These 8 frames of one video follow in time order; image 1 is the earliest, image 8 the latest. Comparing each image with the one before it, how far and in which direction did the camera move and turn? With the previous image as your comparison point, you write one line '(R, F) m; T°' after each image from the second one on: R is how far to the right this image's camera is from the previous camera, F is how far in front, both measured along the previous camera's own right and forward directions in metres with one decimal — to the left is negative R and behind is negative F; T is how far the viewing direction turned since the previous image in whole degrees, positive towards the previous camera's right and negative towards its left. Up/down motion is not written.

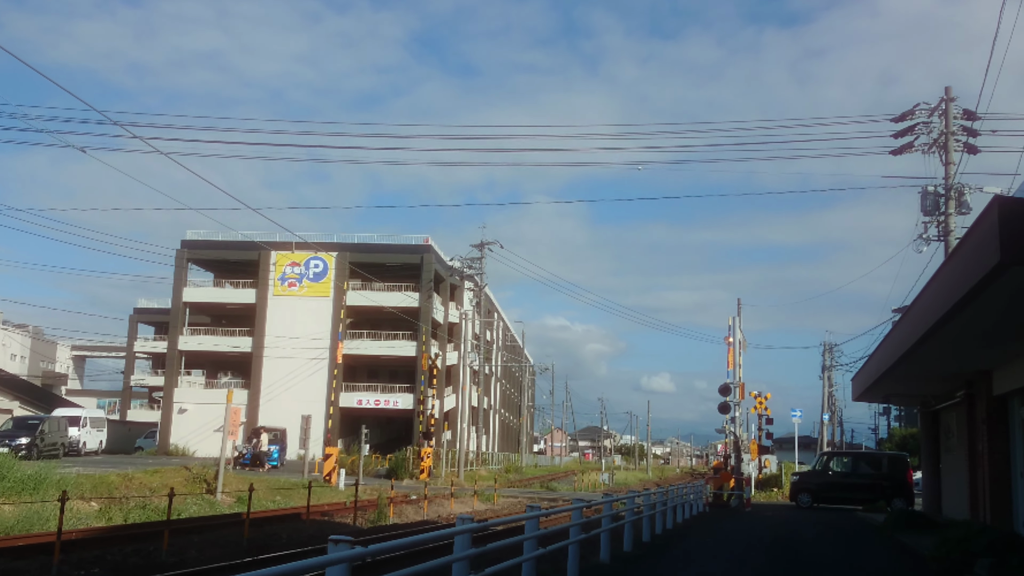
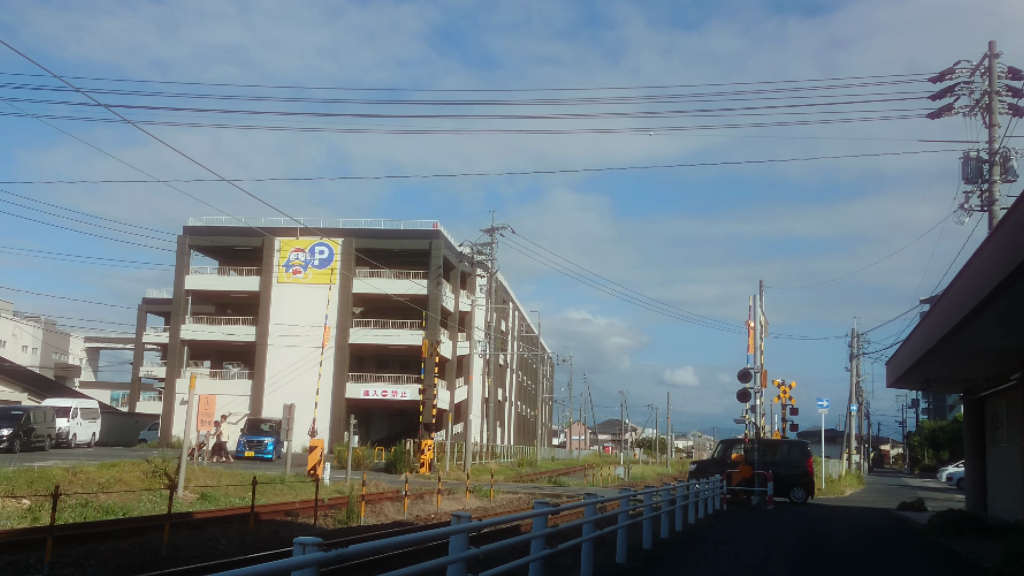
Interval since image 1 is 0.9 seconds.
(+0.5, +2.0) m; -1°
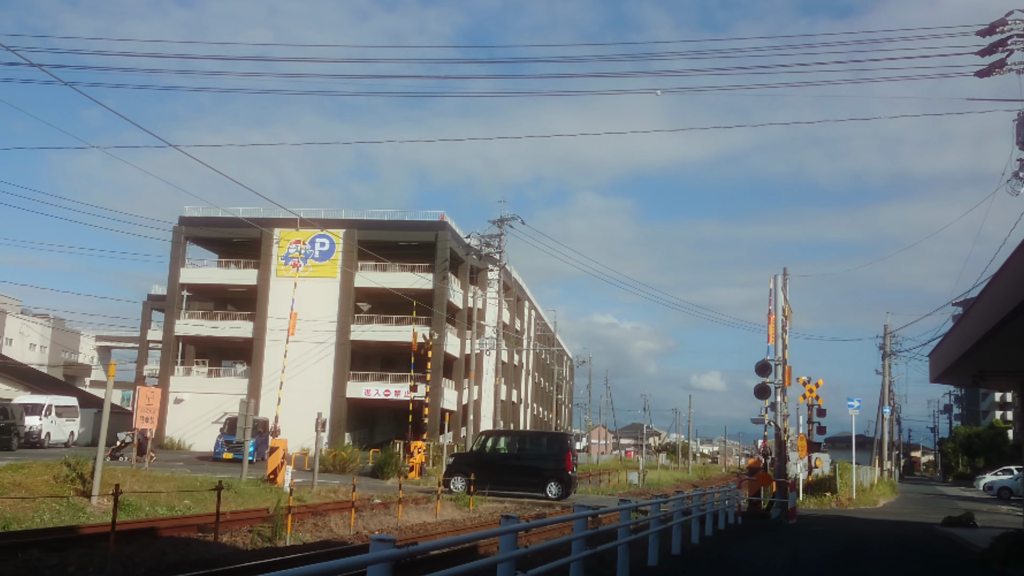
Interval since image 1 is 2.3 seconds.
(+0.8, +2.7) m; -2°
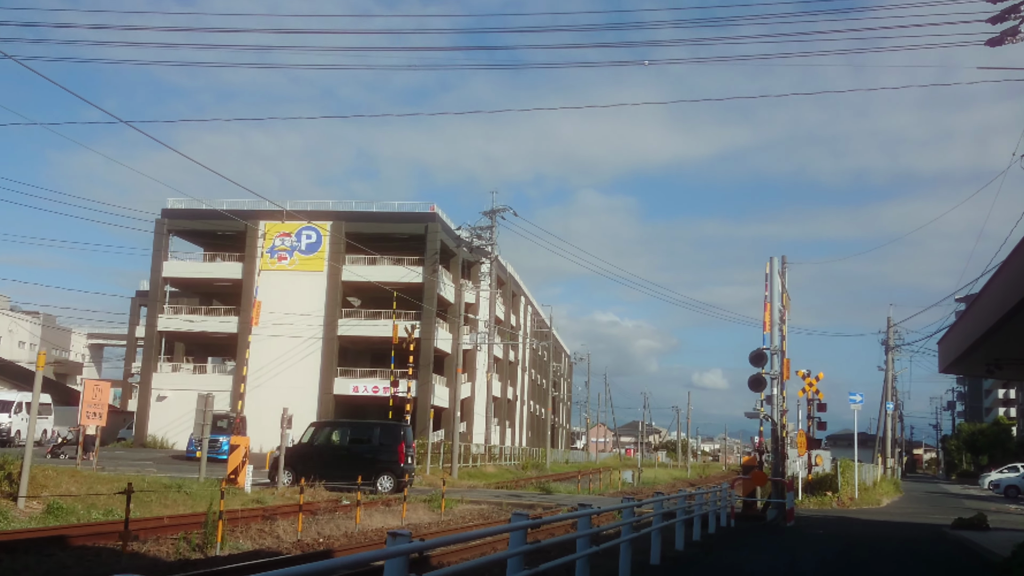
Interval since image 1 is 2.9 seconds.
(+0.5, +1.3) m; 0°
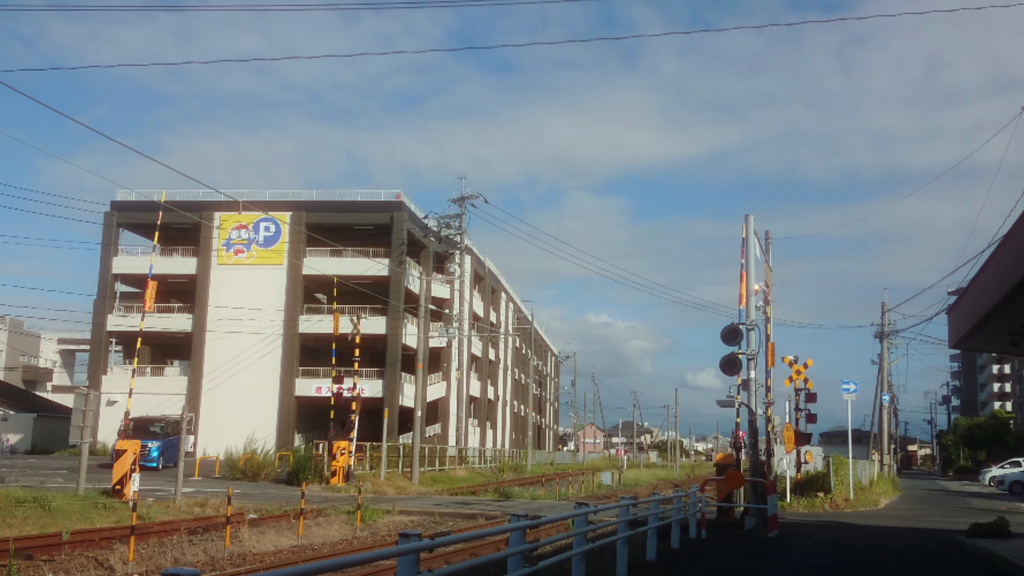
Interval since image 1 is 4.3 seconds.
(+1.0, +2.8) m; 0°
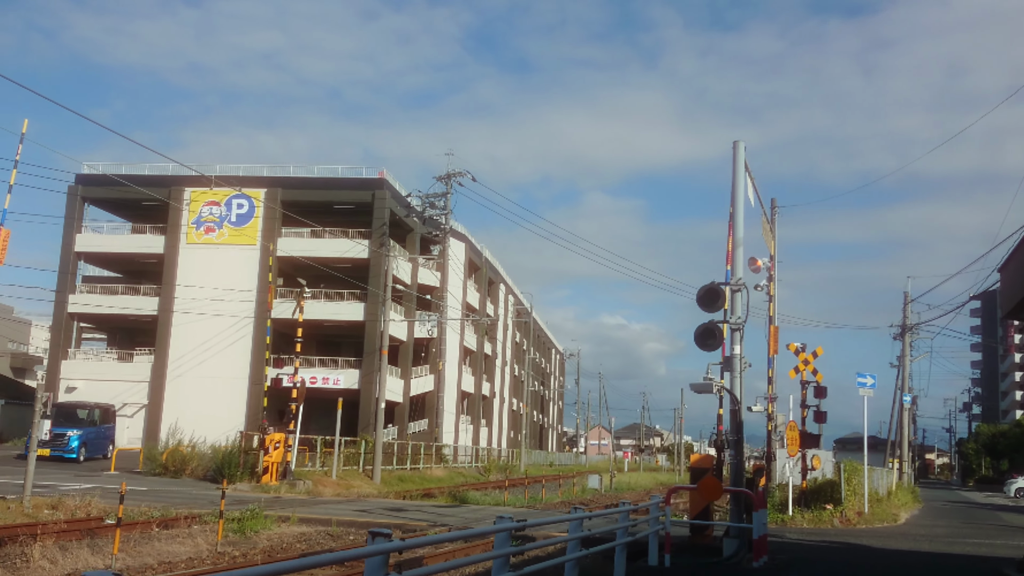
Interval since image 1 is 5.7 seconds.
(+1.1, +3.3) m; -1°
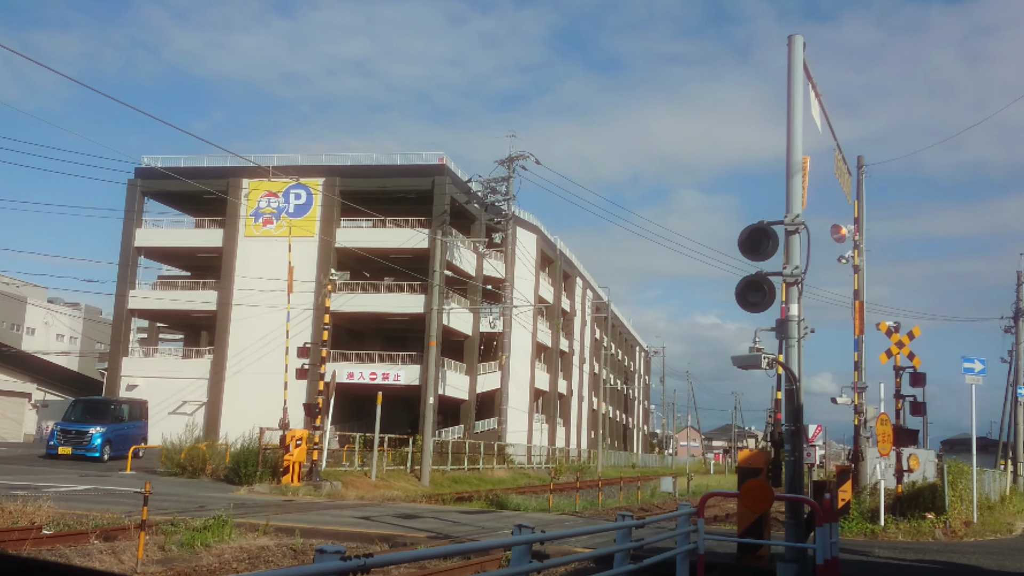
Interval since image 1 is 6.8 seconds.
(+0.9, +2.4) m; -5°
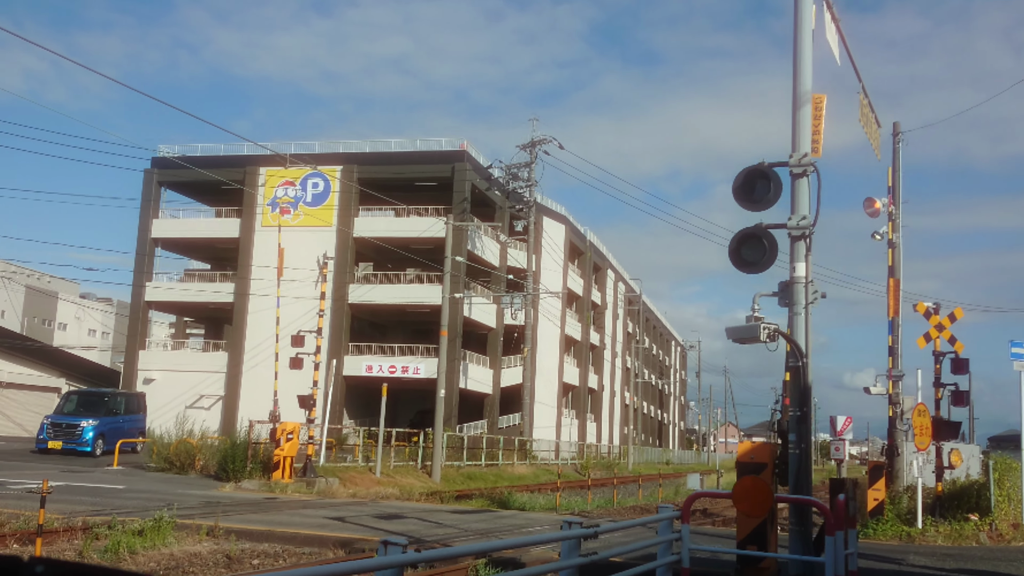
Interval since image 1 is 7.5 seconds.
(+0.6, +1.4) m; -2°
